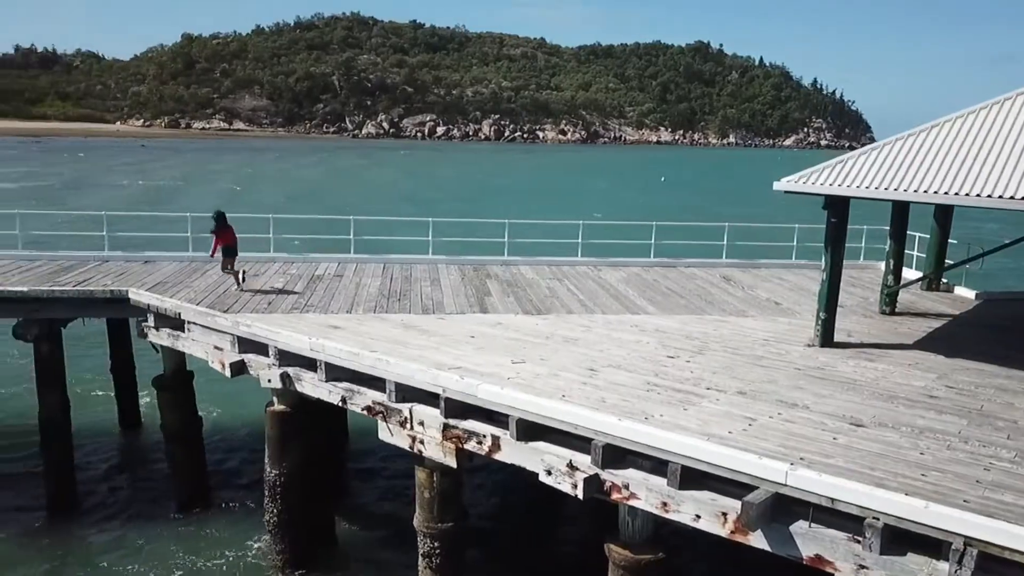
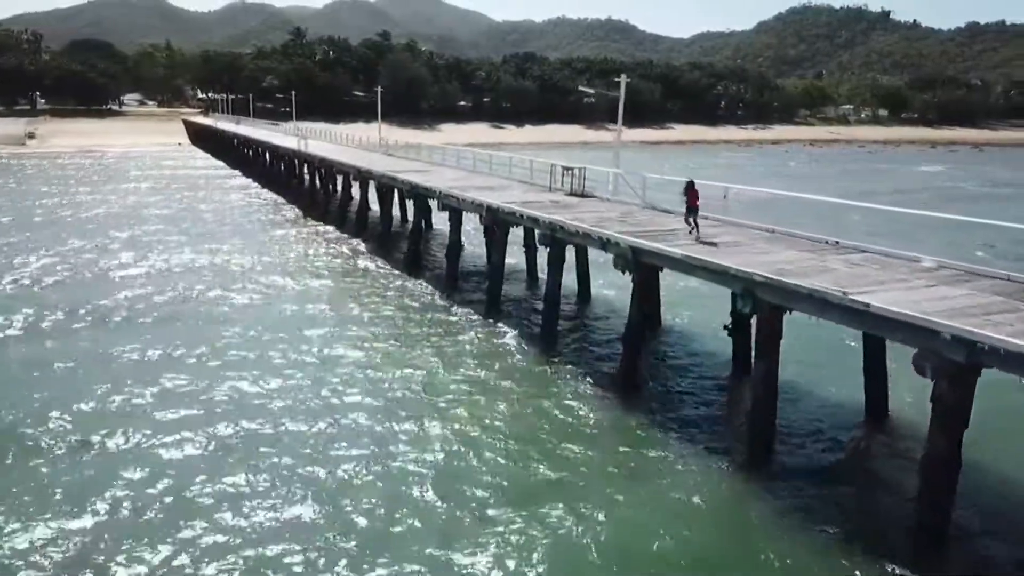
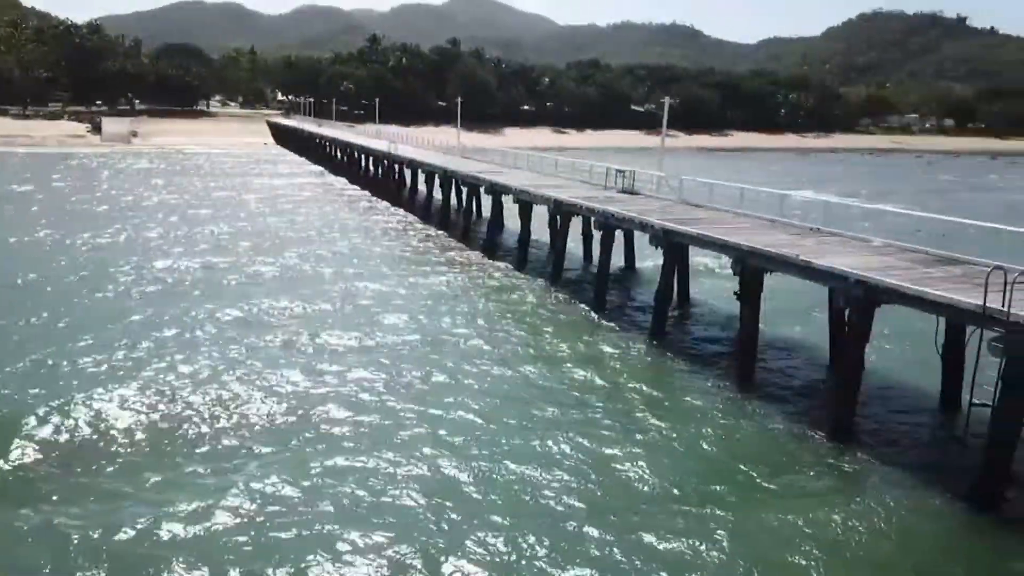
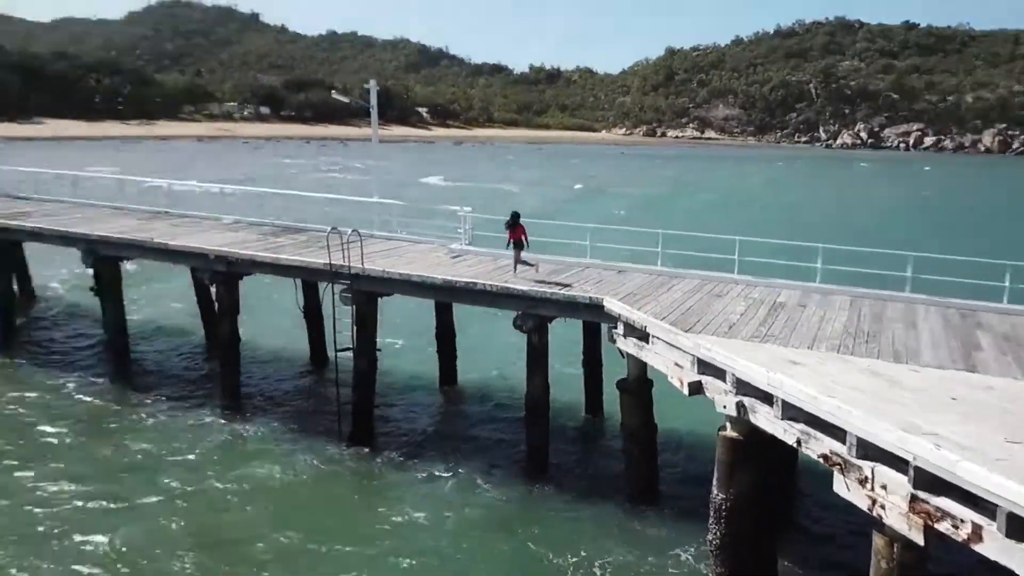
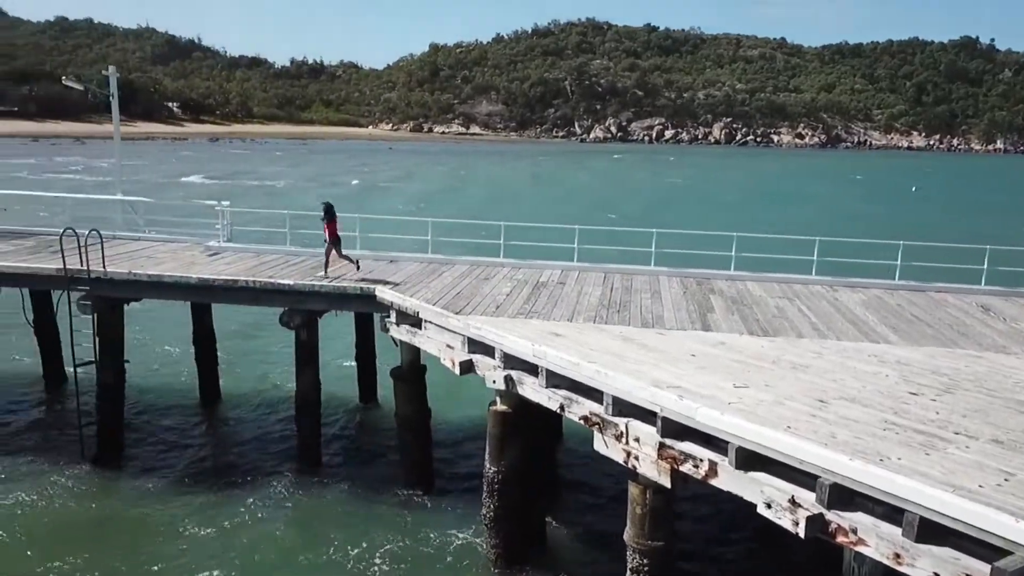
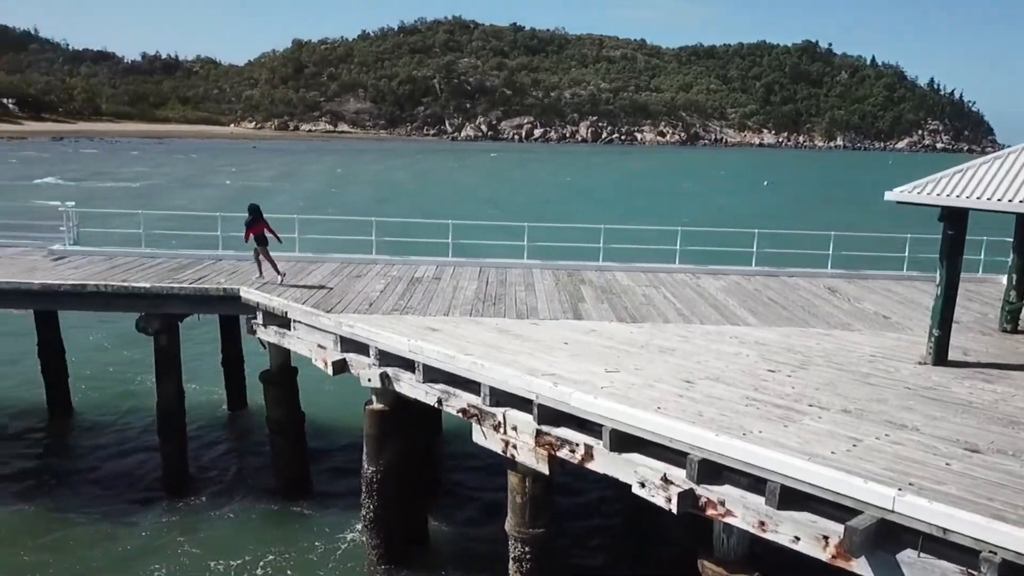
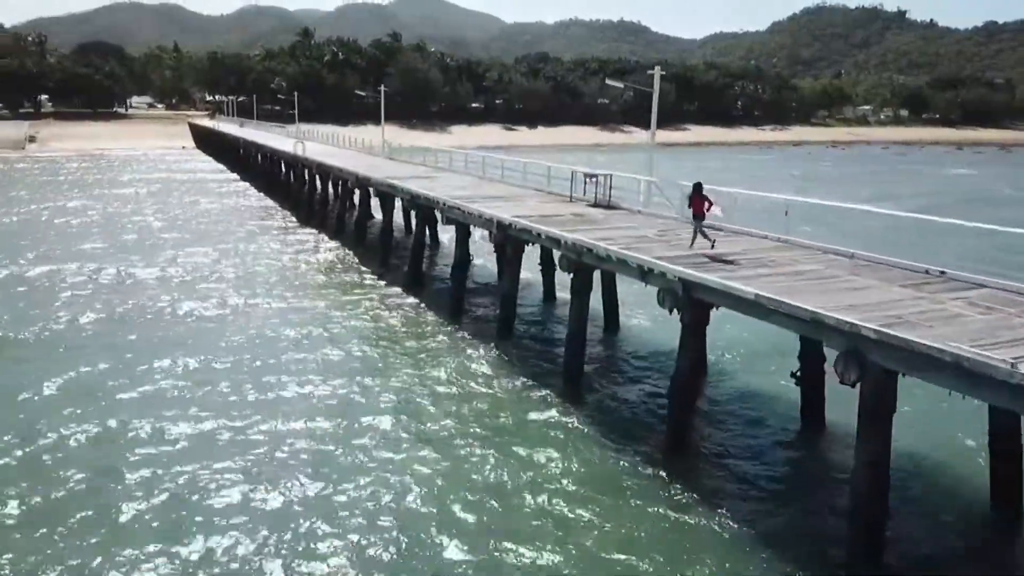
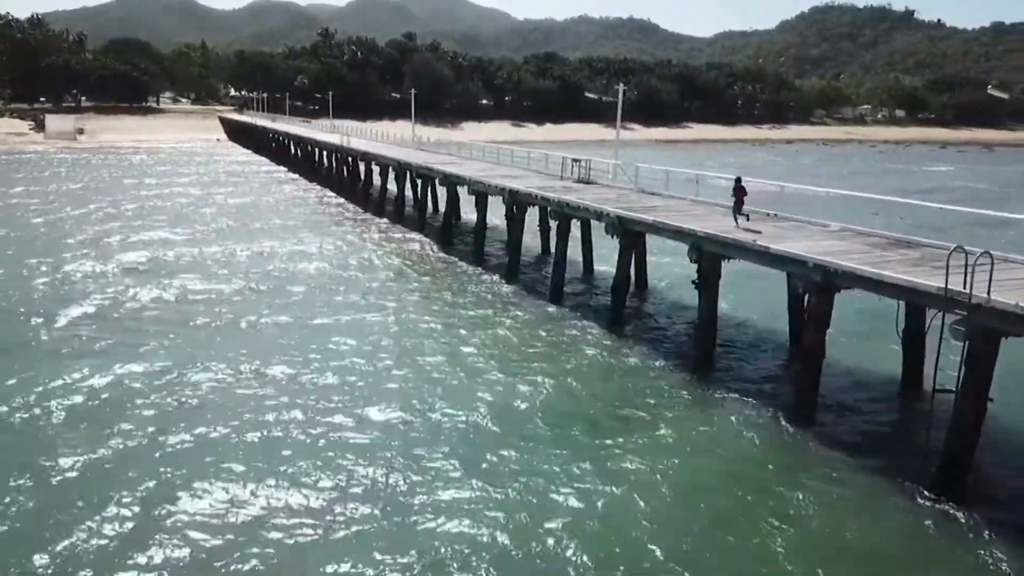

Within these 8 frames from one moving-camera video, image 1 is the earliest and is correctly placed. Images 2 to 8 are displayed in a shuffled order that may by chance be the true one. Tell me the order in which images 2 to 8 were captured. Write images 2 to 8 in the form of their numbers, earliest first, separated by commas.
6, 5, 4, 3, 8, 2, 7
